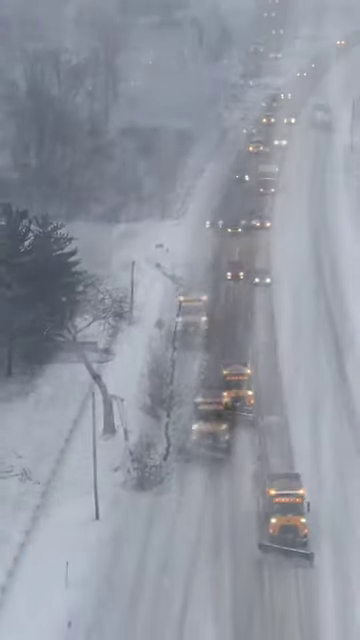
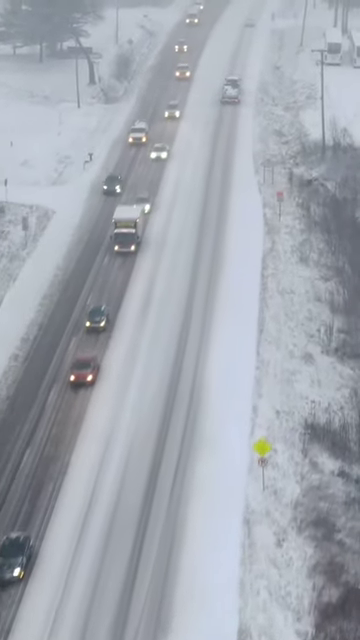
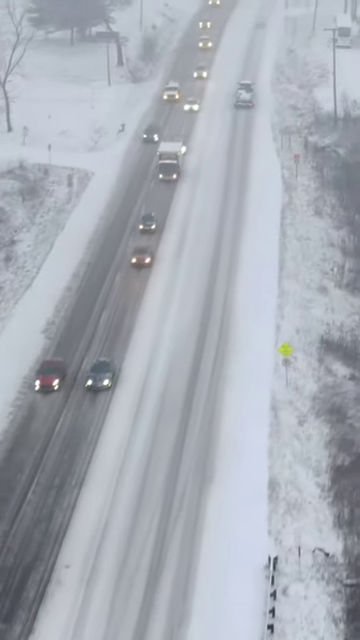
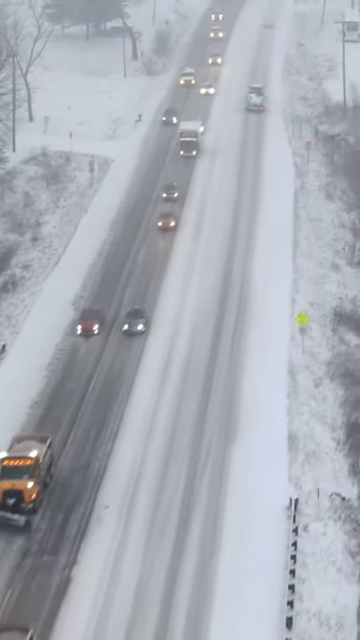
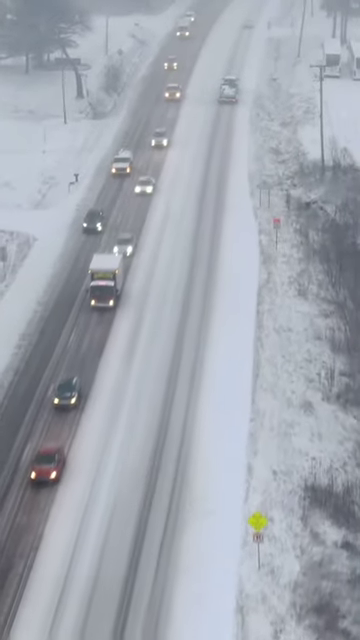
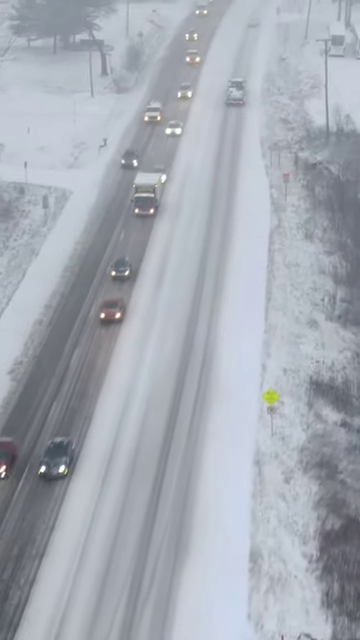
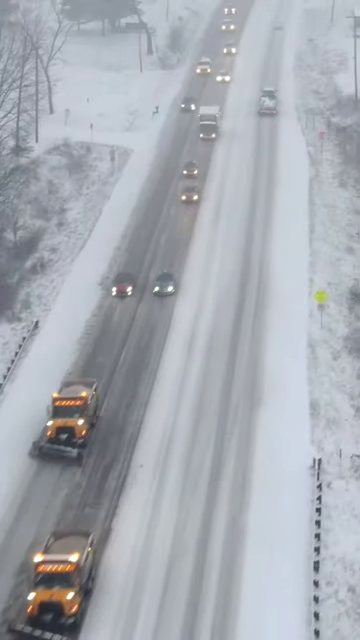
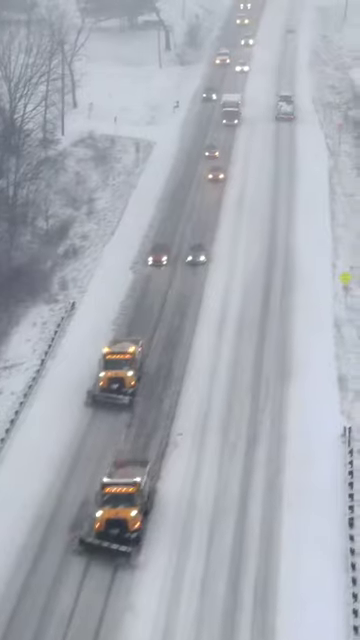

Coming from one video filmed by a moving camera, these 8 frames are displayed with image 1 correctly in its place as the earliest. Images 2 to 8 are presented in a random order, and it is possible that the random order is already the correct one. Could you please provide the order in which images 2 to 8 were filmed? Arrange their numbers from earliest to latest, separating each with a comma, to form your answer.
8, 7, 4, 3, 6, 2, 5
